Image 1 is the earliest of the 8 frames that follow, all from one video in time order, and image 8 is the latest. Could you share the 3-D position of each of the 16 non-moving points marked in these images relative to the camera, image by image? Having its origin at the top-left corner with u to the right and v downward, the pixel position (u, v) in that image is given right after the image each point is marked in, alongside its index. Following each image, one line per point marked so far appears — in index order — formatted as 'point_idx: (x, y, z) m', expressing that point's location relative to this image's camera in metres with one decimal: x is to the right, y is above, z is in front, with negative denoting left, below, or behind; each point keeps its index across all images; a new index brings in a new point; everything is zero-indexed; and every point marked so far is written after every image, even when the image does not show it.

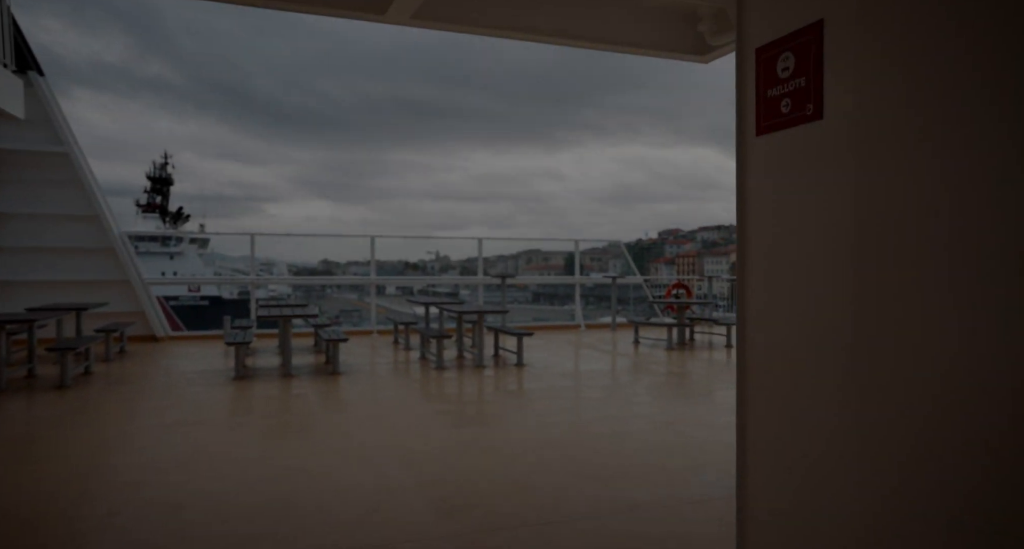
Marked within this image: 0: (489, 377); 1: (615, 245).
0: (-0.2, -1.1, +7.0) m
1: (+1.5, +0.6, +12.8) m
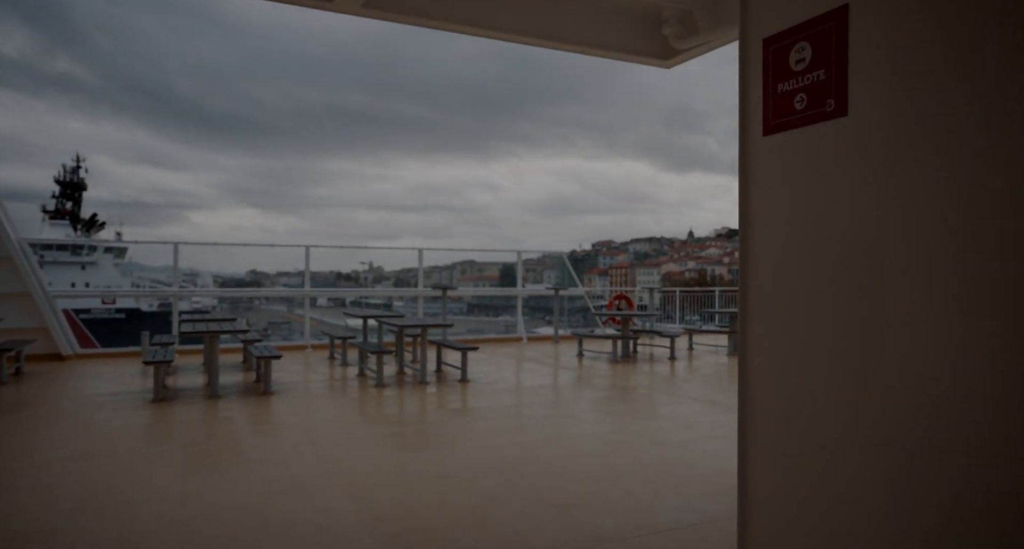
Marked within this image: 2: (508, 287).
0: (-0.8, -1.2, +6.7) m
1: (+0.4, +0.4, +12.7) m
2: (-0.2, -0.2, +12.4) m
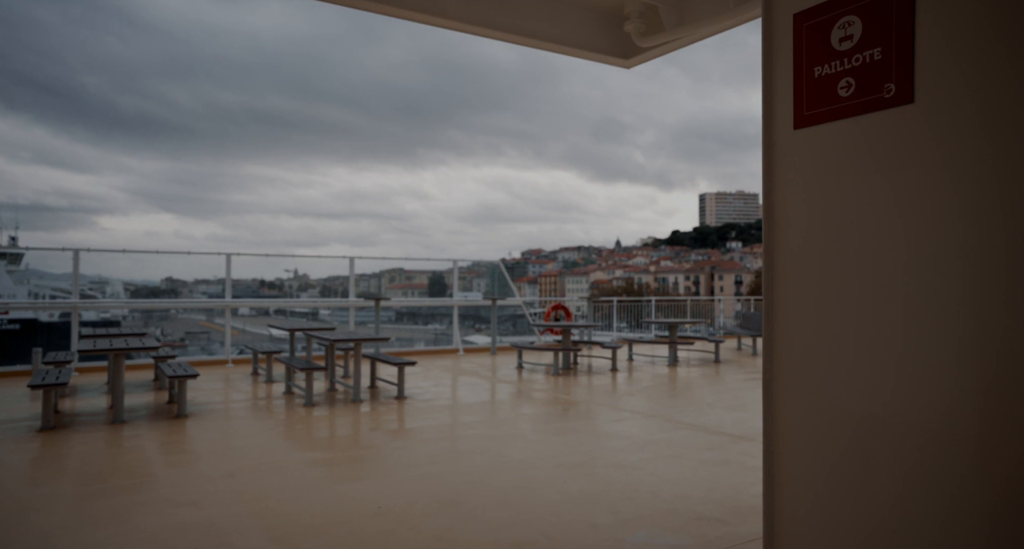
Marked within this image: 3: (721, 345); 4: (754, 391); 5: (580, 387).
0: (-1.3, -1.3, +6.3) m
1: (-0.8, +0.2, +12.3) m
2: (-1.4, -0.4, +12.0) m
3: (+3.4, -1.1, +10.7) m
4: (+2.9, -1.4, +7.9) m
5: (+0.8, -1.4, +8.5) m
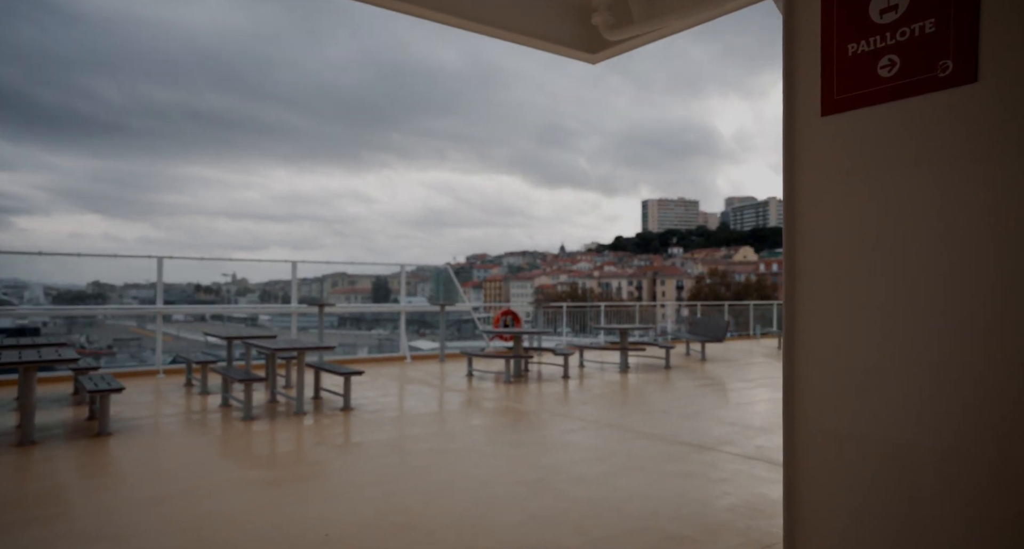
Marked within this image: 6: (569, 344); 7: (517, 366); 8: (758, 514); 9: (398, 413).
0: (-1.8, -1.4, +5.9) m
1: (-1.7, +0.1, +12.0) m
2: (-2.3, -0.4, +11.6) m
3: (+2.6, -1.2, +10.7) m
4: (+2.3, -1.4, +7.9) m
5: (+0.2, -1.5, +8.3) m
6: (+1.1, -1.4, +13.0) m
7: (+0.1, -1.3, +9.7) m
8: (+1.3, -1.3, +3.6) m
9: (-1.1, -1.4, +6.8) m
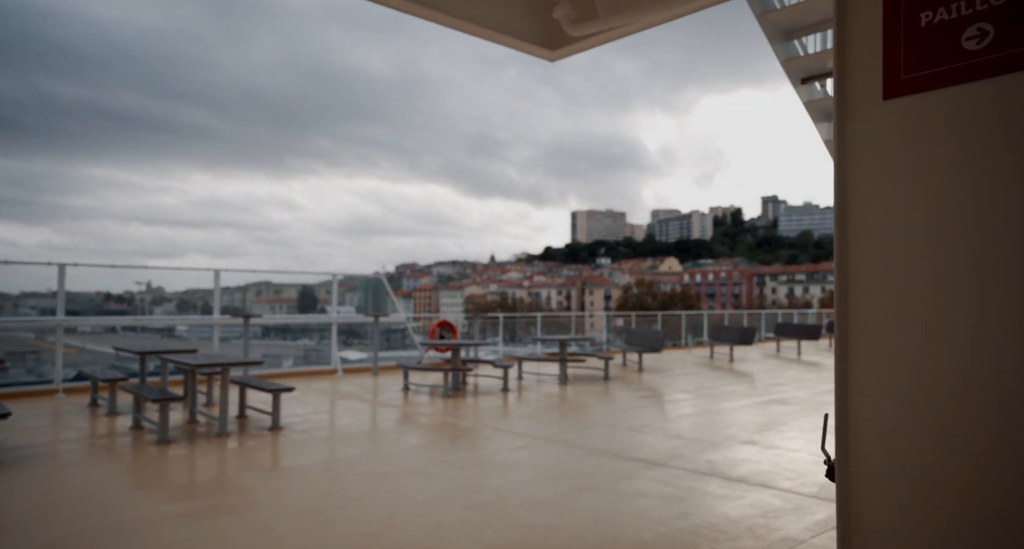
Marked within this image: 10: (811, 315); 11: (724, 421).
0: (-2.2, -1.4, +5.4) m
1: (-2.8, 0.0, +11.5) m
2: (-3.3, -0.6, +11.0) m
3: (+1.6, -1.4, +10.7) m
4: (+1.6, -1.6, +7.8) m
5: (-0.5, -1.6, +8.0) m
6: (-0.1, -1.6, +12.8) m
7: (-0.8, -1.5, +9.4) m
8: (+1.1, -1.3, +3.4) m
9: (-1.7, -1.5, +6.3) m
10: (+8.4, -1.1, +18.8) m
11: (+2.1, -1.4, +6.5) m
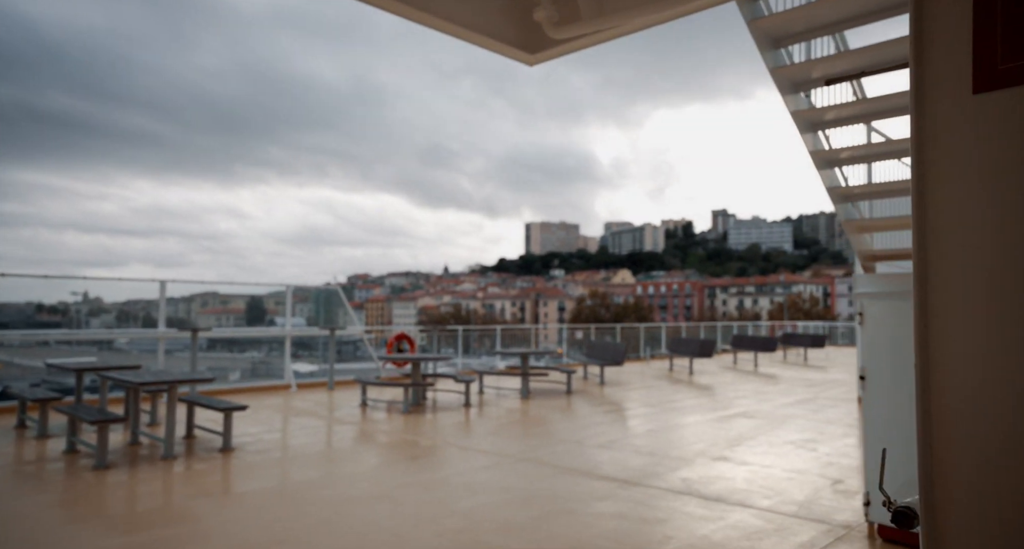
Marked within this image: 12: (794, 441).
0: (-2.5, -1.5, +5.0) m
1: (-3.4, -0.2, +11.1) m
2: (-4.0, -0.8, +10.6) m
3: (+1.0, -1.6, +10.5) m
4: (+1.2, -1.7, +7.7) m
5: (-0.9, -1.7, +7.7) m
6: (-0.9, -1.8, +12.5) m
7: (-1.3, -1.6, +9.1) m
8: (+0.9, -1.4, +3.3) m
9: (-2.0, -1.6, +6.0) m
10: (+7.2, -1.5, +19.1) m
11: (+1.7, -1.6, +6.5) m
12: (+2.7, -1.6, +6.3) m
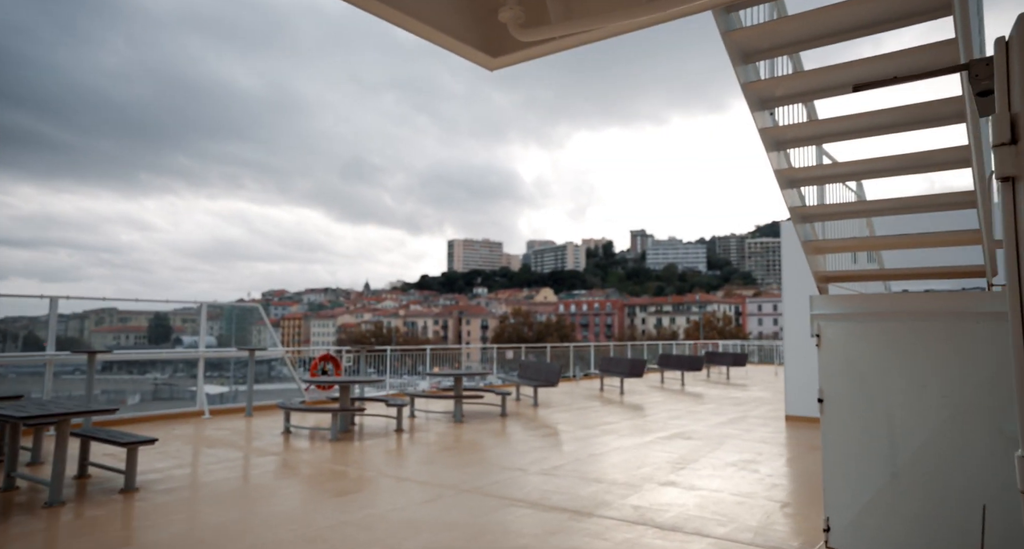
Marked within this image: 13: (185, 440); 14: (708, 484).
0: (-2.9, -1.6, +4.4) m
1: (-4.5, -0.5, +10.4) m
2: (-5.0, -1.0, +9.8) m
3: (-0.1, -1.9, +10.3) m
4: (+0.5, -1.9, +7.5) m
5: (-1.6, -1.9, +7.3) m
6: (-2.1, -2.1, +12.0) m
7: (-2.2, -1.8, +8.6) m
8: (+0.7, -1.5, +3.1) m
9: (-2.5, -1.7, +5.4) m
10: (+5.1, -2.1, +19.5) m
11: (+1.2, -1.7, +6.3) m
12: (+2.1, -1.7, +6.3) m
13: (-3.7, -1.9, +7.6) m
14: (+1.5, -1.7, +5.3) m
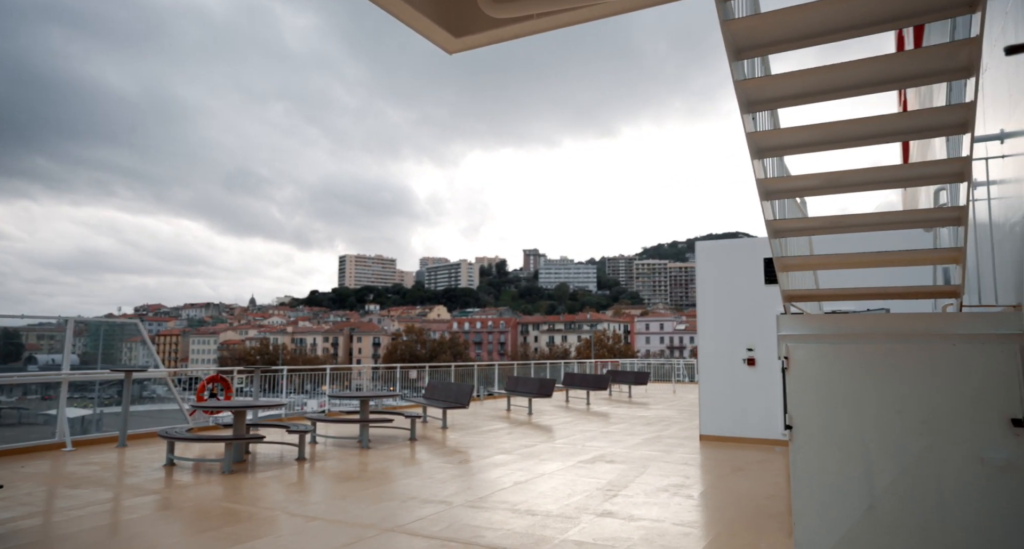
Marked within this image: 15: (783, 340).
0: (-3.2, -1.7, +3.5) m
1: (-5.8, -0.6, +9.1) m
2: (-6.1, -1.1, +8.4) m
3: (-1.4, -2.1, +9.7) m
4: (-0.4, -2.1, +7.0) m
5: (-2.4, -2.1, +6.5) m
6: (-3.7, -2.3, +11.1) m
7: (-3.2, -2.0, +7.7) m
8: (+0.6, -1.6, +2.7) m
9: (-3.0, -1.8, +4.5) m
10: (+2.3, -2.6, +19.6) m
11: (+0.5, -1.9, +6.0) m
12: (+1.4, -1.9, +6.1) m
13: (-4.5, -2.0, +6.4) m
14: (+1.0, -1.8, +5.0) m
15: (+1.4, -0.3, +3.4) m
